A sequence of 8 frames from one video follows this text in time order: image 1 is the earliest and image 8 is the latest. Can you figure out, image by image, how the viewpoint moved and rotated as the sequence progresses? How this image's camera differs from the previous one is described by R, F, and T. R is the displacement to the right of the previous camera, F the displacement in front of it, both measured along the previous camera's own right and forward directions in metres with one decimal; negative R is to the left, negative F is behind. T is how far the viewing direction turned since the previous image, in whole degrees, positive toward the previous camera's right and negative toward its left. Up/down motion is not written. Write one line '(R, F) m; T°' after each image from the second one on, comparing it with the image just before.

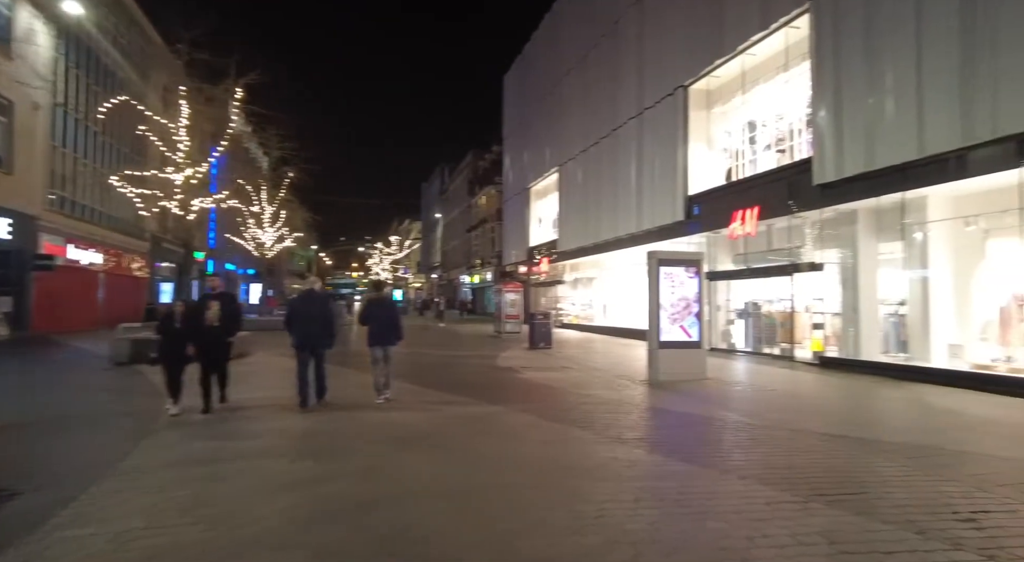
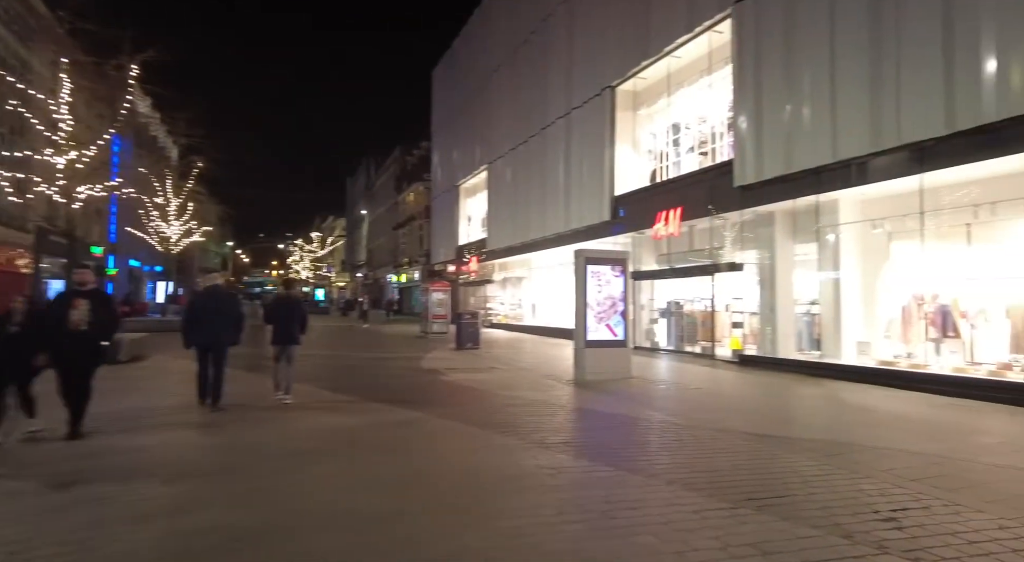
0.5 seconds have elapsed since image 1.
(+0.1, +0.5) m; +7°
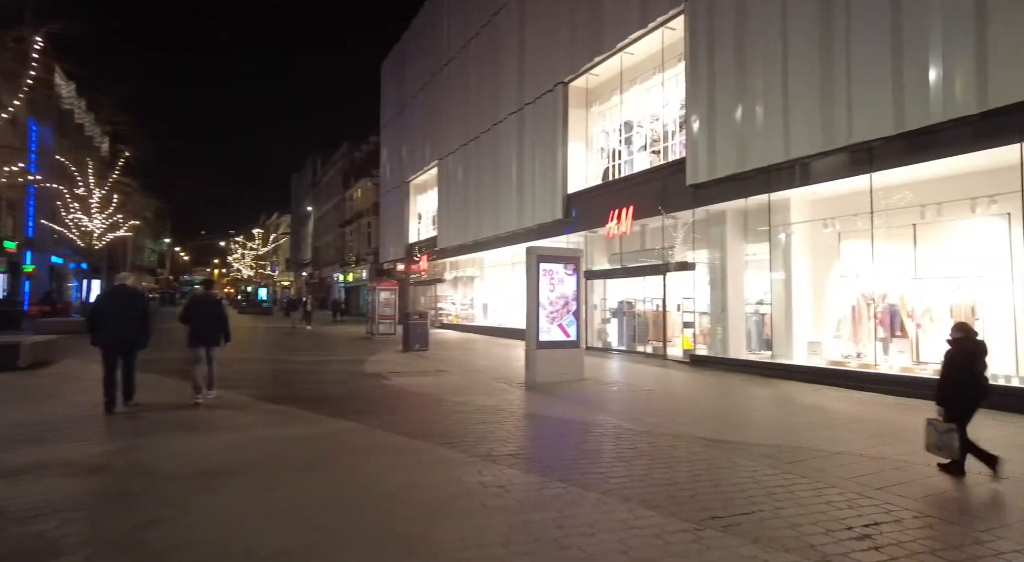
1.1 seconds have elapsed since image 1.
(+0.1, +0.6) m; +5°
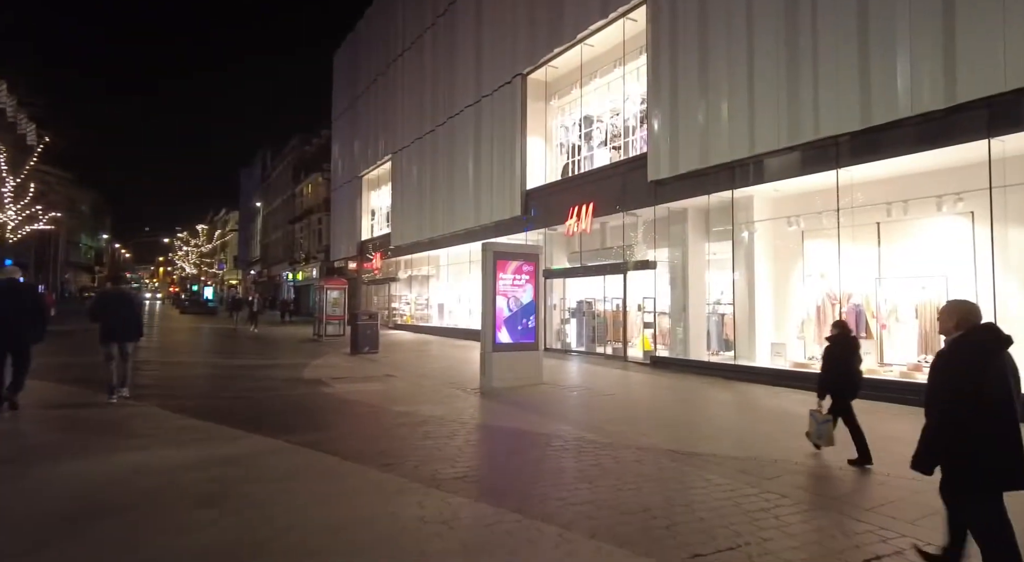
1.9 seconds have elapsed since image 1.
(+0.1, +0.8) m; +4°
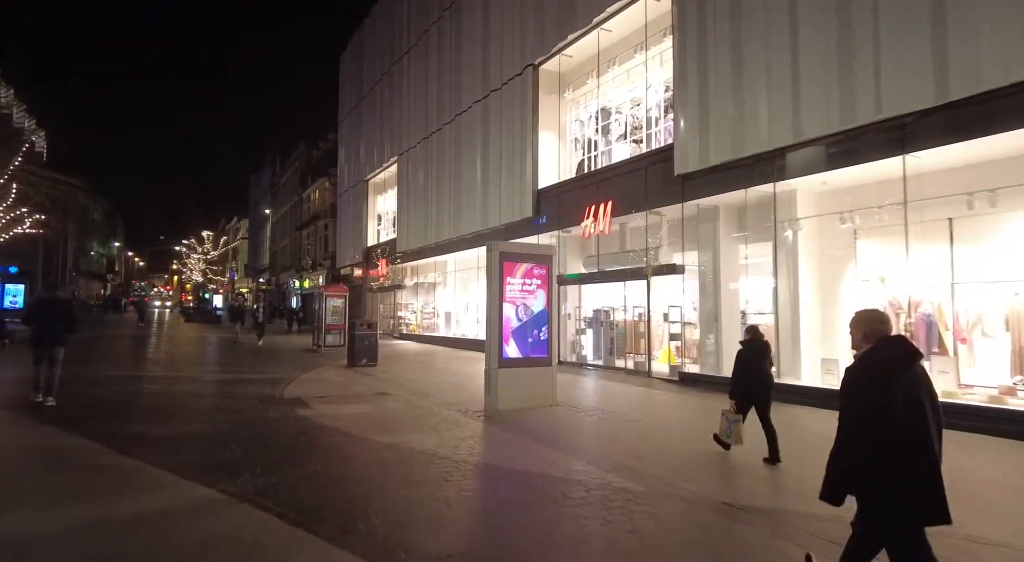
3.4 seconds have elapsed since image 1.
(0.0, +1.5) m; -1°
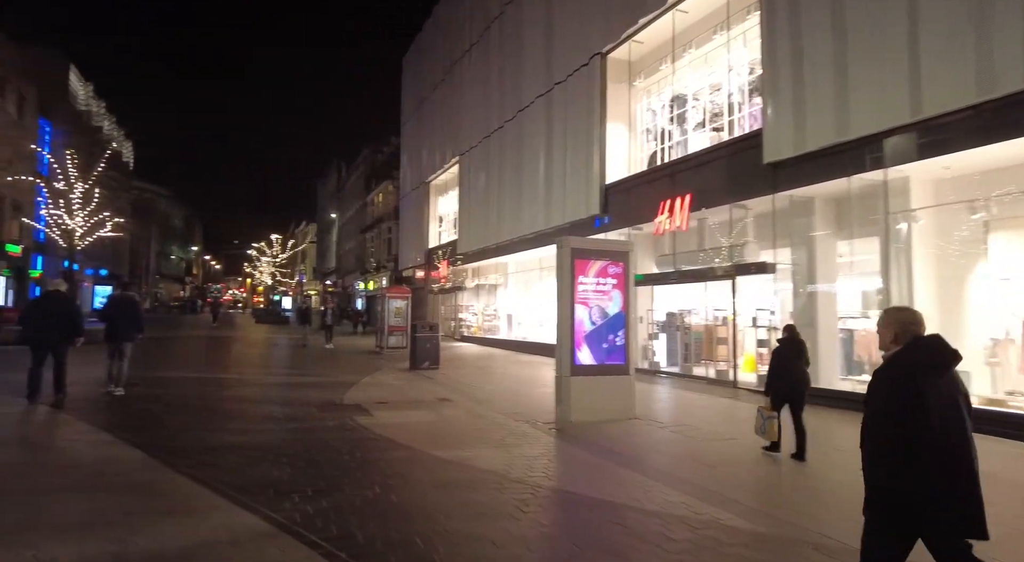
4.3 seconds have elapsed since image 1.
(-0.2, +0.8) m; -6°
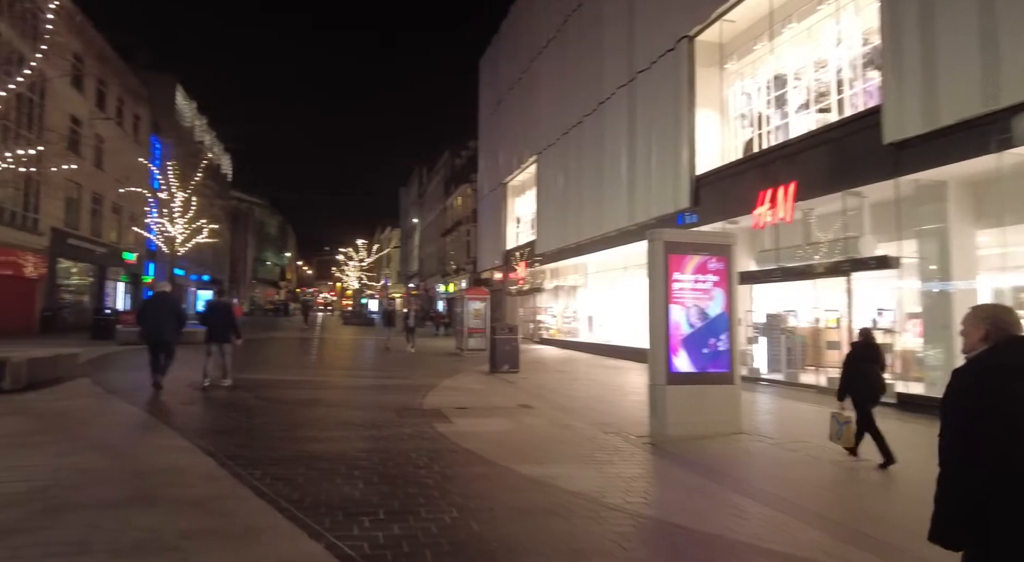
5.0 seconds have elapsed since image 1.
(-0.1, +0.6) m; -8°
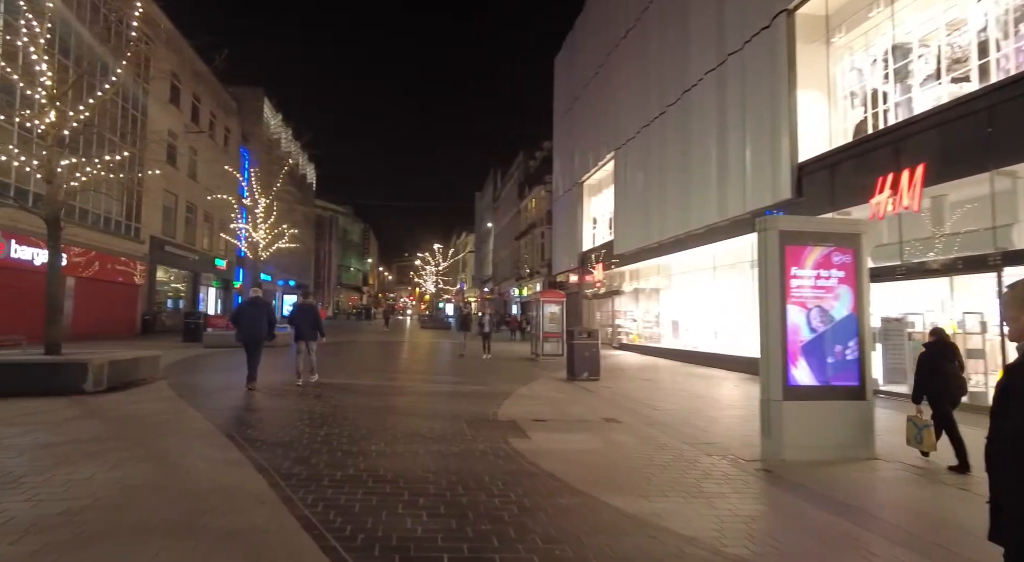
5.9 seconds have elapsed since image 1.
(-0.1, +0.8) m; -8°
